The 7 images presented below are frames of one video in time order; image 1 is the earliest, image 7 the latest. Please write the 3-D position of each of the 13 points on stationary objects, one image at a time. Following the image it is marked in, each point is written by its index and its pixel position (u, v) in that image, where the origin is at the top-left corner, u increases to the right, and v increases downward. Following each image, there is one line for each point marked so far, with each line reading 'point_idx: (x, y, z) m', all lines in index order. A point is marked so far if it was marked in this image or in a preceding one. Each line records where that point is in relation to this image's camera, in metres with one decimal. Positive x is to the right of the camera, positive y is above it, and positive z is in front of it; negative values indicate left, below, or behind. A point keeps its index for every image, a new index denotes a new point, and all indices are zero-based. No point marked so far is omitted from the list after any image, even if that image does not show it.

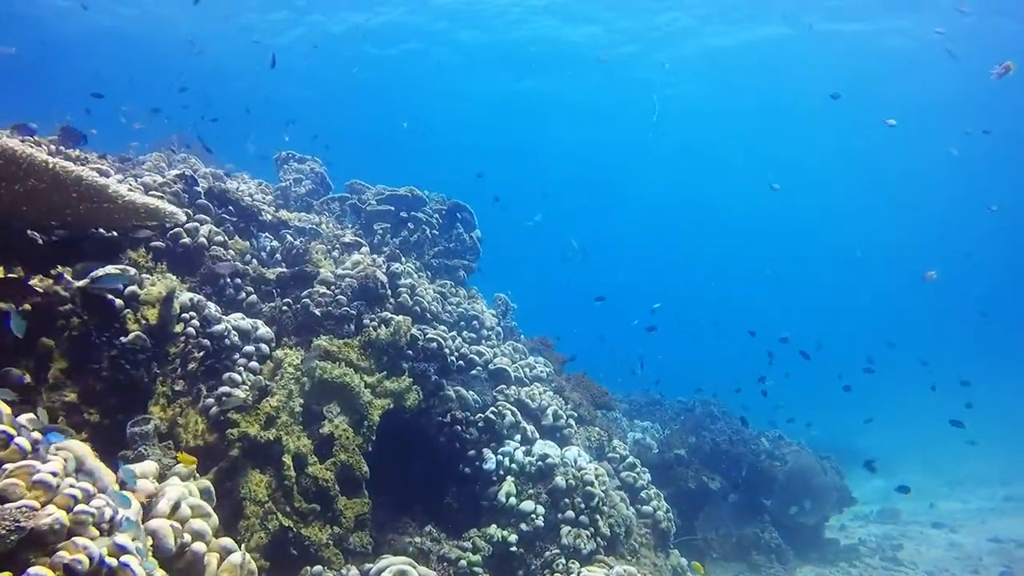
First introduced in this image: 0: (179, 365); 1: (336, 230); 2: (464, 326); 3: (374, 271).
0: (-2.7, -0.6, +6.5) m
1: (-2.3, +0.8, +10.5) m
2: (-0.6, -0.5, +9.9) m
3: (-1.5, +0.2, +8.6) m
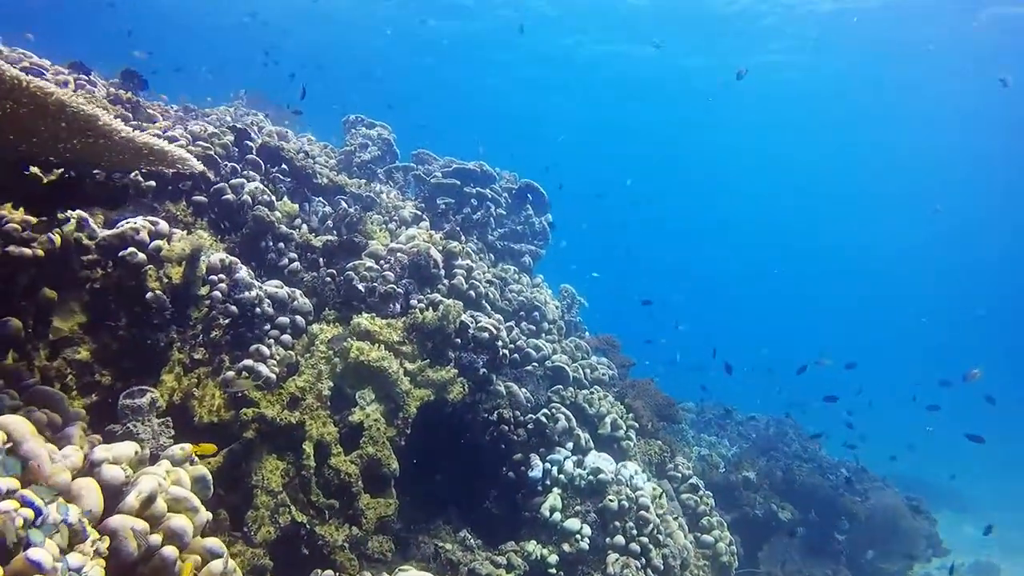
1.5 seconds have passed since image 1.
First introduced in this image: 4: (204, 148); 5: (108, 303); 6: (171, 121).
0: (-2.3, -0.3, +6.0) m
1: (-1.4, +1.1, +9.8) m
2: (+0.1, -0.3, +9.2) m
3: (-0.8, +0.4, +7.9) m
4: (-2.8, +1.3, +7.3) m
5: (-2.8, -0.1, +5.6) m
6: (-3.3, +1.7, +7.9) m
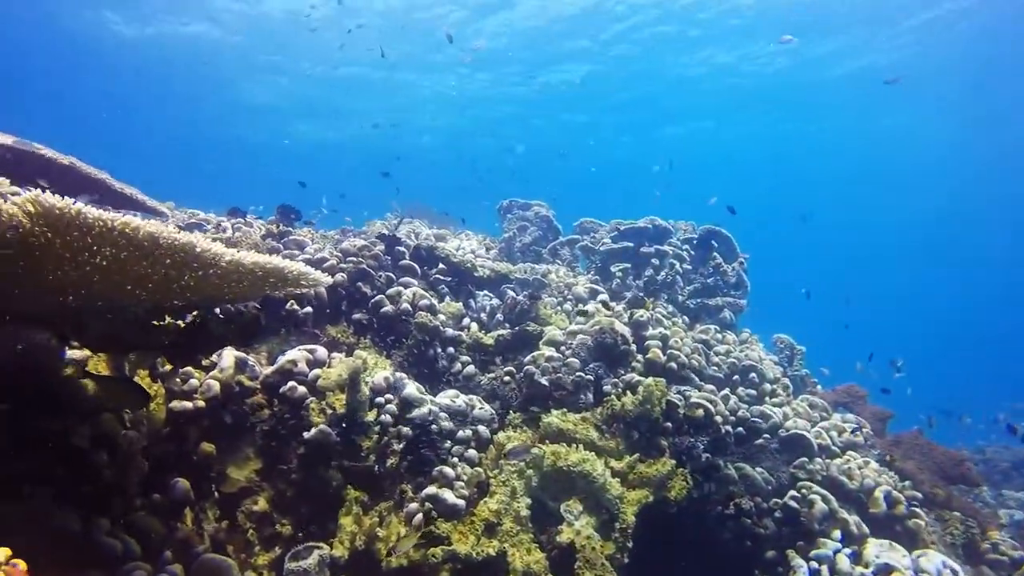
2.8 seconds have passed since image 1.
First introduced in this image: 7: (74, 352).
0: (-0.9, -1.1, +5.3) m
1: (+0.6, +0.1, +9.0) m
2: (+2.2, -0.9, +7.8) m
3: (+0.9, -0.3, +6.9) m
4: (-1.3, +0.2, +6.8) m
5: (-1.5, -1.0, +5.0) m
6: (-1.8, +0.4, +7.6) m
7: (-2.3, -0.4, +4.4) m
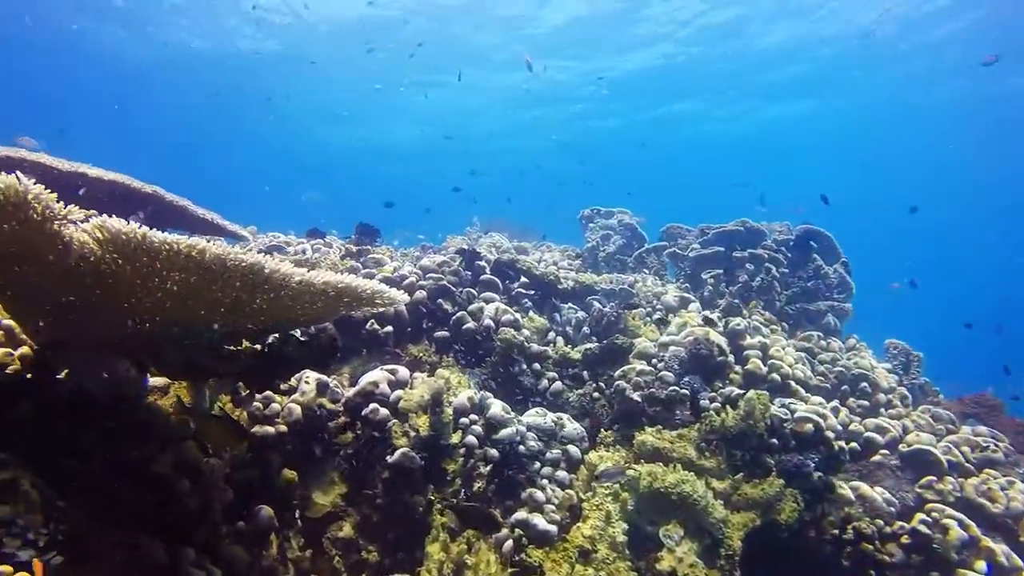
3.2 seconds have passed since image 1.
0: (-0.3, -1.2, +5.0) m
1: (+1.5, 0.0, +8.6) m
2: (+3.0, -0.9, +7.3) m
3: (+1.6, -0.3, +6.5) m
4: (-0.6, +0.1, +6.6) m
5: (-0.9, -1.1, +4.9) m
6: (-1.0, +0.3, +7.5) m
7: (-1.9, -0.5, +4.3) m
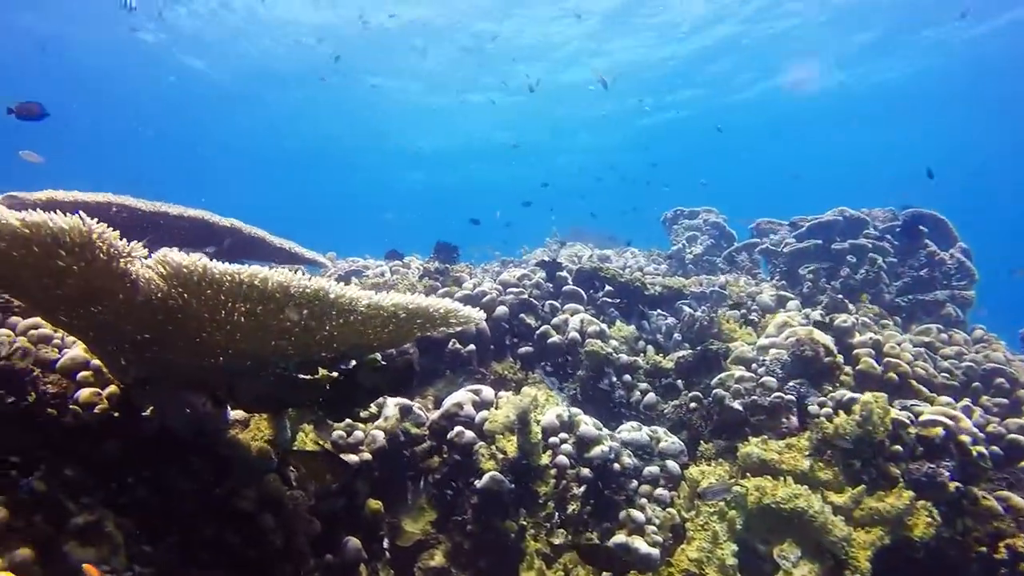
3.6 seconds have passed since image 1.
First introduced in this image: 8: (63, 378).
0: (+0.3, -1.3, +4.8) m
1: (+2.4, 0.0, +8.1) m
2: (+3.8, -0.8, +6.7) m
3: (+2.2, -0.3, +6.1) m
4: (0.0, 0.0, +6.4) m
5: (-0.4, -1.2, +4.7) m
6: (-0.3, +0.1, +7.3) m
7: (-1.4, -0.7, +4.2) m
8: (-2.1, -0.4, +3.8) m
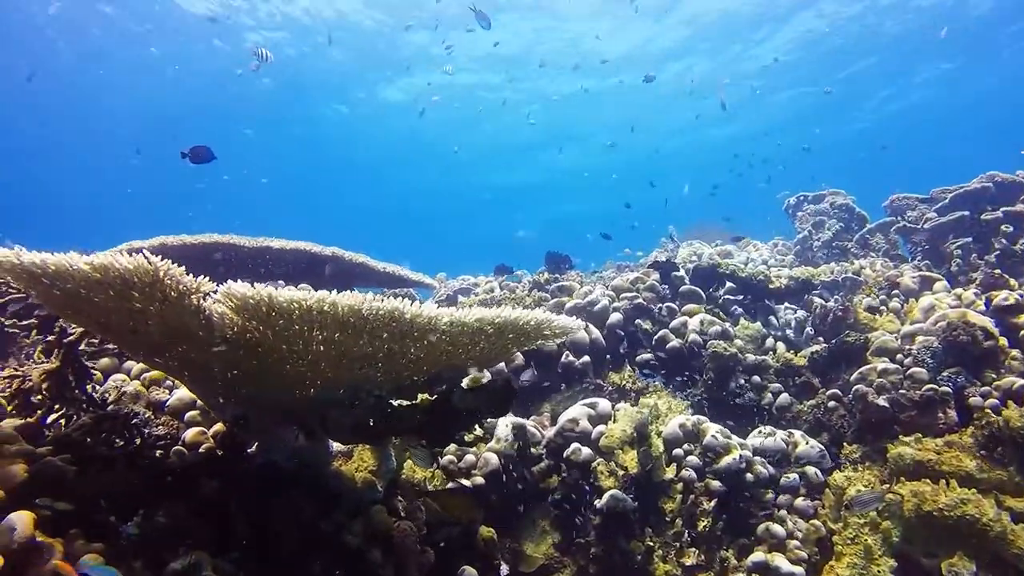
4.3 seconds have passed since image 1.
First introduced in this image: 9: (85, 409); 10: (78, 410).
0: (+0.9, -1.3, +4.4) m
1: (+3.5, +0.2, +7.4) m
2: (+4.6, -0.5, +5.8) m
3: (+3.0, -0.2, +5.4) m
4: (+0.9, -0.1, +6.1) m
5: (+0.3, -1.3, +4.4) m
6: (+0.7, +0.1, +7.1) m
7: (-0.9, -0.8, +4.1) m
8: (-1.6, -0.6, +3.8) m
9: (-1.8, -0.5, +3.4) m
10: (-1.8, -0.5, +3.4) m
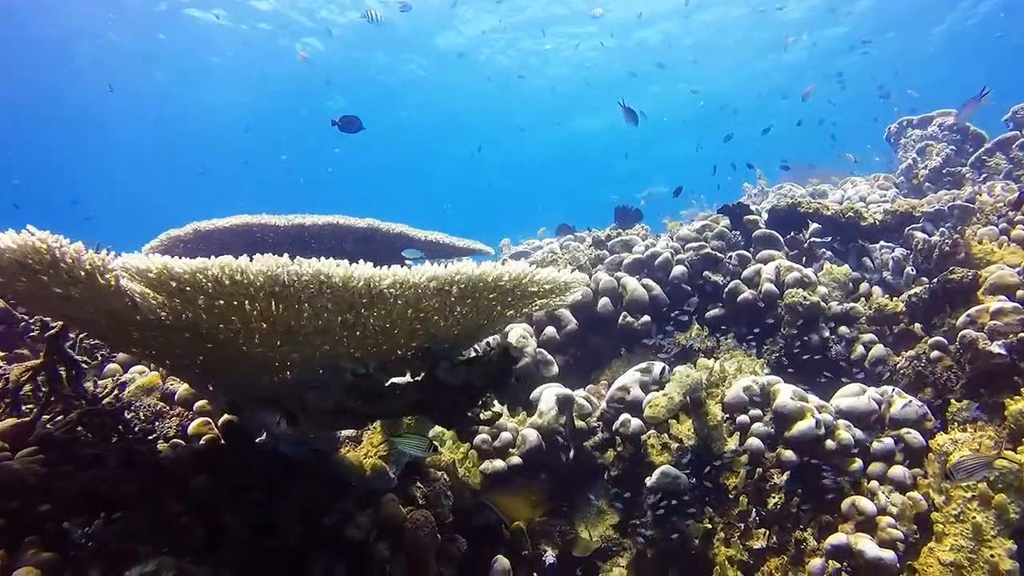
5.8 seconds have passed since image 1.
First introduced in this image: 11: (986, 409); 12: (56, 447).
0: (+1.1, -1.0, +3.8) m
1: (+4.0, +0.7, +6.4) m
2: (+4.9, +0.1, +4.6) m
3: (+3.2, +0.3, +4.5) m
4: (+1.2, +0.3, +5.5) m
5: (+0.5, -1.0, +3.9) m
6: (+1.2, +0.4, +6.4) m
7: (-0.7, -0.7, +3.8) m
8: (-1.5, -0.5, +3.6) m
9: (-1.8, -0.5, +3.3) m
10: (-1.8, -0.5, +3.2) m
11: (+2.4, -0.6, +4.1) m
12: (-1.7, -0.6, +3.0) m
